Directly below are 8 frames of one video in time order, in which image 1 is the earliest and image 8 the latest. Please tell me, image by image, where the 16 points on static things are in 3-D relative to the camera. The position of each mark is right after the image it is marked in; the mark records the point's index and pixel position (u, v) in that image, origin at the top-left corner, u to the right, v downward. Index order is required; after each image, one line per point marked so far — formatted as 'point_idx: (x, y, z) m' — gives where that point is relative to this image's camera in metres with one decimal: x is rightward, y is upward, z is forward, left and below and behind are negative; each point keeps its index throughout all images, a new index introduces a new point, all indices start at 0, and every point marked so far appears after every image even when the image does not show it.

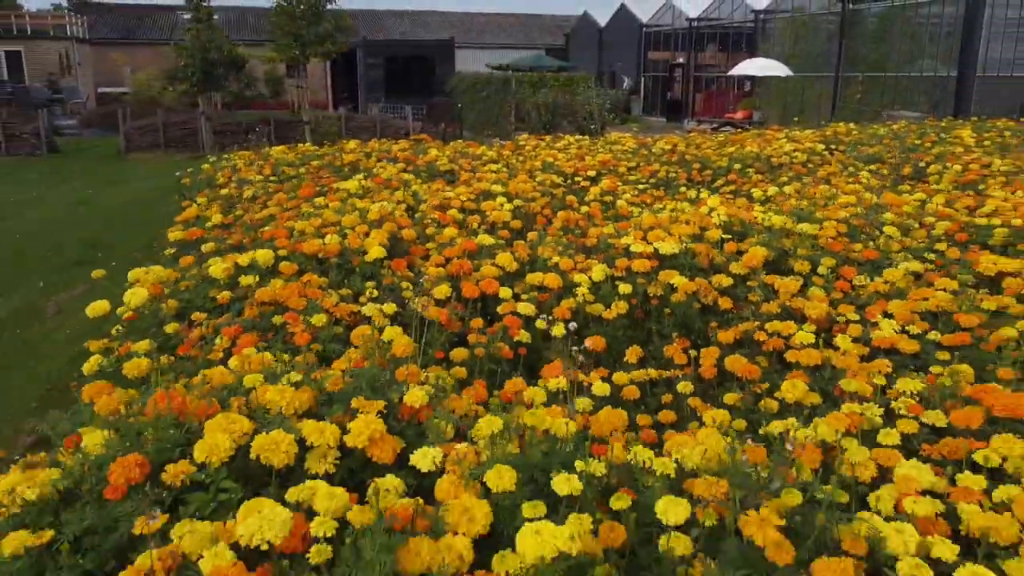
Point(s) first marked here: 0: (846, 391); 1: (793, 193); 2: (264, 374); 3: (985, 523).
0: (+1.2, -0.3, +2.6) m
1: (+2.3, +0.8, +6.3) m
2: (-0.8, -0.2, +2.5) m
3: (+1.0, -0.4, +1.7) m
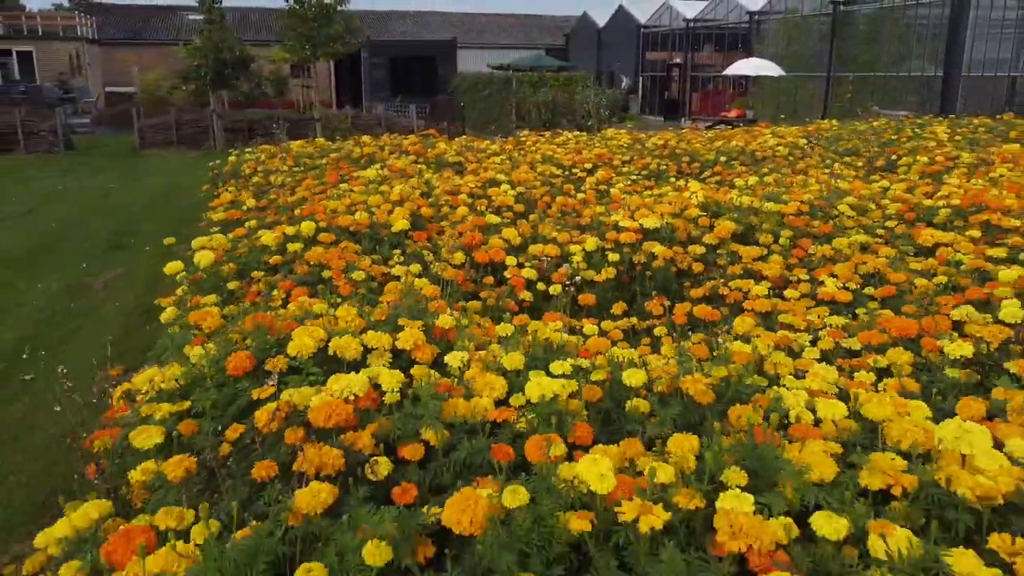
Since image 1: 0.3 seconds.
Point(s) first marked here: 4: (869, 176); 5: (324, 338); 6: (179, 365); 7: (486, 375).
0: (+1.2, -0.1, +3.3) m
1: (+2.3, +1.0, +7.0) m
2: (-0.8, -0.1, +3.2) m
3: (+1.0, -0.2, +2.3) m
4: (+3.6, +1.1, +7.7) m
5: (-0.6, -0.2, +2.6) m
6: (-1.2, -0.3, +2.7) m
7: (-0.1, -0.3, +2.4) m
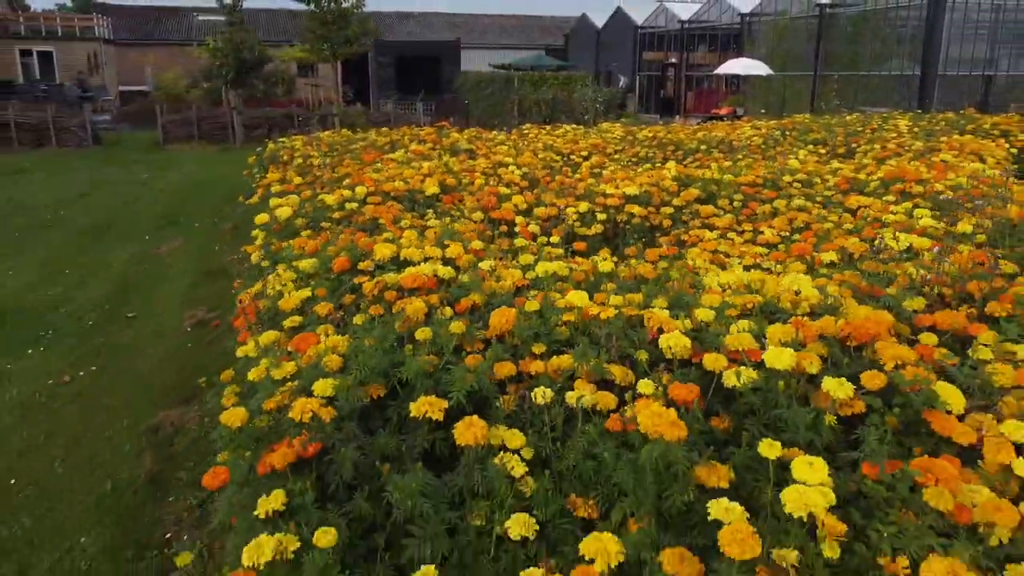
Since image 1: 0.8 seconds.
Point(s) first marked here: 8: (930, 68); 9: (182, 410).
0: (+1.2, +0.3, +4.5) m
1: (+2.4, +1.3, +8.2) m
2: (-0.7, +0.3, +4.4) m
3: (+1.1, +0.1, +3.6) m
4: (+3.6, +1.5, +8.9) m
5: (-0.6, +0.2, +3.8) m
6: (-1.1, +0.1, +3.9) m
7: (0.0, +0.1, +3.6) m
8: (+9.0, +4.7, +16.6) m
9: (-1.8, -0.7, +4.3) m
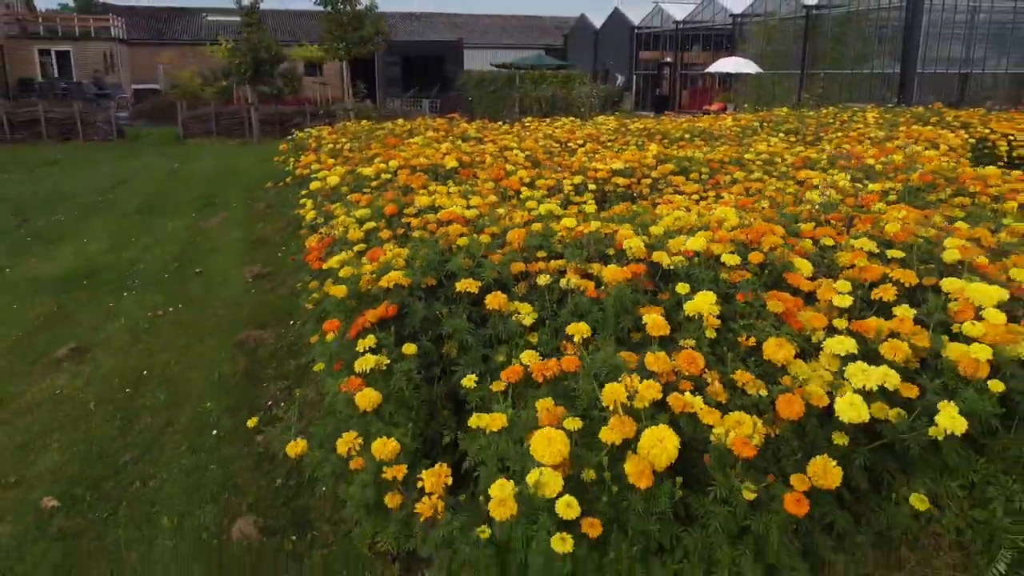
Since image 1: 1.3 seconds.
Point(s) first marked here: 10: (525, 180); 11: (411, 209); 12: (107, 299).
0: (+1.3, +0.6, +5.7) m
1: (+2.4, +1.7, +9.4) m
2: (-0.7, +0.7, +5.6) m
3: (+1.2, +0.5, +4.8) m
4: (+3.7, +1.9, +10.1) m
5: (-0.5, +0.5, +5.0) m
6: (-1.0, +0.5, +5.1) m
7: (0.0, +0.5, +4.8) m
8: (+9.0, +5.1, +17.8) m
9: (-1.8, -0.3, +5.5) m
10: (+0.1, +1.0, +6.7) m
11: (-0.6, +0.5, +4.9) m
12: (-3.3, -0.1, +6.4) m
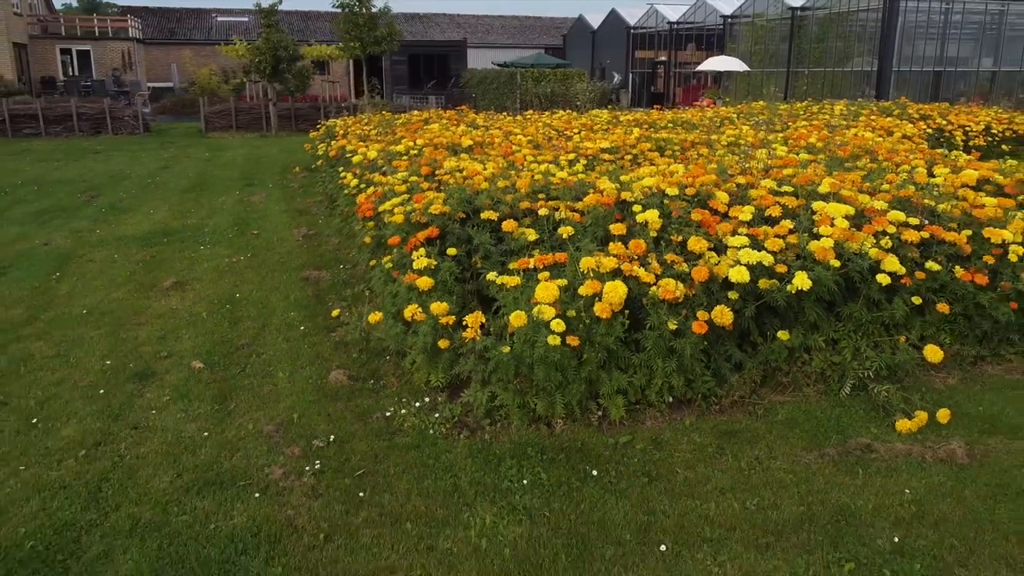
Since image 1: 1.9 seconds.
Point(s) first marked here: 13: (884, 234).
0: (+1.4, +1.1, +7.2) m
1: (+2.5, +2.2, +10.8) m
2: (-0.6, +1.2, +7.1) m
3: (+1.2, +1.0, +6.2) m
4: (+3.7, +2.4, +11.5) m
5: (-0.5, +1.0, +6.5) m
6: (-1.0, +0.9, +6.6) m
7: (+0.1, +0.9, +6.3) m
8: (+9.1, +5.5, +19.2) m
9: (-1.7, +0.1, +7.0) m
10: (+0.2, +1.5, +8.2) m
11: (-0.6, +1.0, +6.4) m
12: (-3.2, +0.4, +7.8) m
13: (+2.1, +0.3, +4.3) m
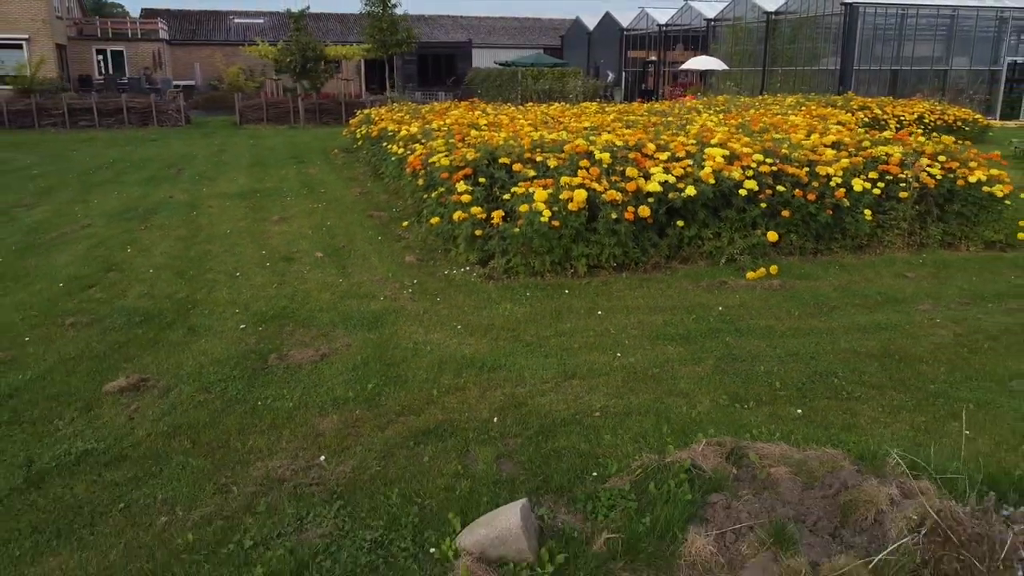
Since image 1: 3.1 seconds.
0: (+1.4, +1.9, +10.0) m
1: (+2.5, +3.0, +13.6) m
2: (-0.6, +2.0, +9.9) m
3: (+1.3, +1.8, +9.0) m
4: (+3.8, +3.2, +14.3) m
5: (-0.4, +1.8, +9.3) m
6: (-0.9, +1.7, +9.4) m
7: (+0.2, +1.8, +9.1) m
8: (+9.1, +6.3, +22.0) m
9: (-1.6, +0.9, +9.8) m
10: (+0.2, +2.3, +11.0) m
11: (-0.5, +1.8, +9.2) m
12: (-3.2, +1.2, +10.6) m
13: (+2.2, +1.1, +7.1) m
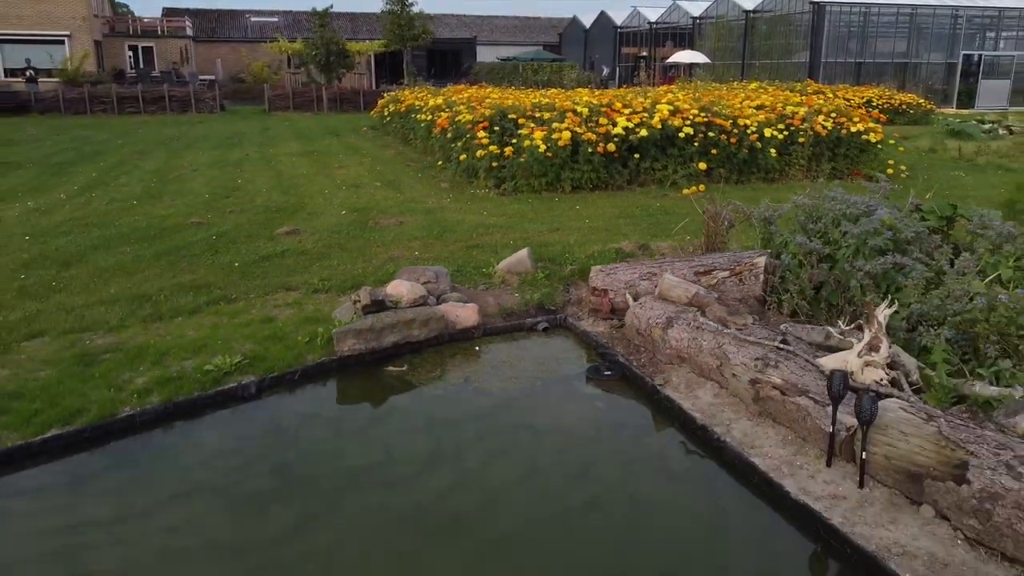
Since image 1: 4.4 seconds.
0: (+1.5, +3.0, +12.9) m
1: (+2.6, +4.1, +16.5) m
2: (-0.5, +3.0, +12.8) m
3: (+1.4, +2.9, +11.9) m
4: (+3.9, +4.2, +17.2) m
5: (-0.3, +2.9, +12.2) m
6: (-0.8, +2.8, +12.3) m
7: (+0.2, +2.8, +12.0) m
8: (+9.2, +7.4, +24.9) m
9: (-1.6, +2.0, +12.6) m
10: (+0.3, +3.4, +13.9) m
11: (-0.4, +2.8, +12.0) m
12: (-3.1, +2.2, +13.5) m
13: (+2.2, +2.2, +10.0) m
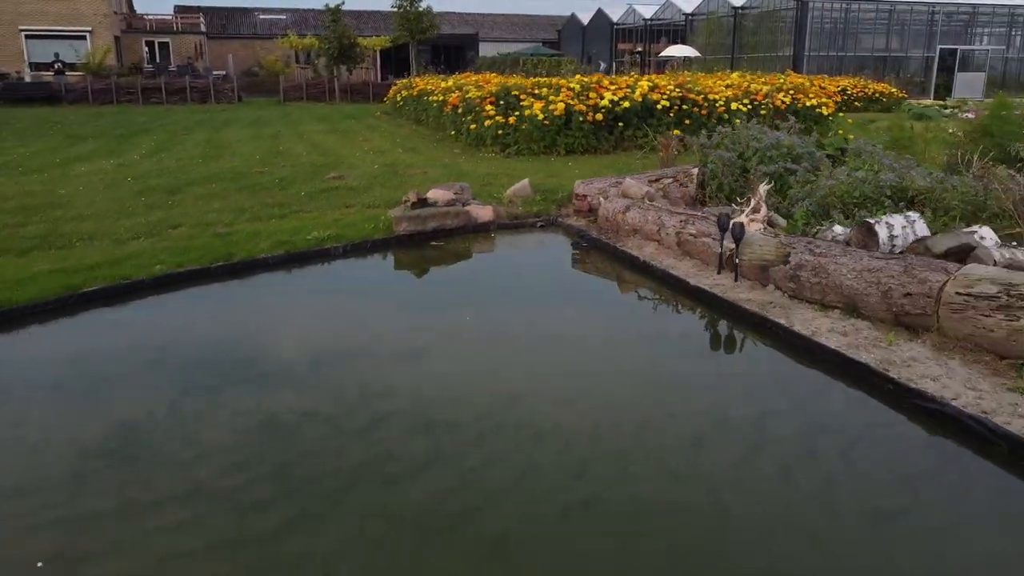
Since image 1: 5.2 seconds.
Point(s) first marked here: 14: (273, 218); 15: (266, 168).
0: (+1.5, +3.7, +14.6) m
1: (+2.7, +4.8, +18.2) m
2: (-0.4, +3.8, +14.5) m
3: (+1.4, +3.6, +13.6) m
4: (+3.9, +5.0, +18.9) m
5: (-0.3, +3.6, +13.9) m
6: (-0.8, +3.6, +14.0) m
7: (+0.3, +3.6, +13.7) m
8: (+9.2, +8.2, +26.6) m
9: (-1.5, +2.8, +14.4) m
10: (+0.4, +4.1, +15.6) m
11: (-0.4, +3.6, +13.8) m
12: (-3.1, +3.0, +15.2) m
13: (+2.3, +2.9, +11.7) m
14: (-2.0, +0.6, +6.5) m
15: (-3.1, +1.6, +10.0) m
